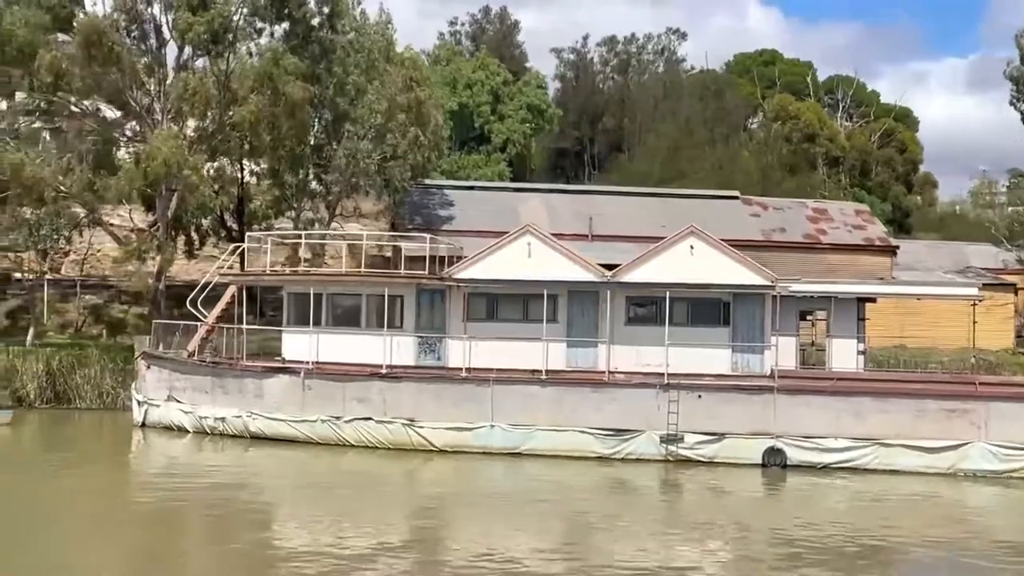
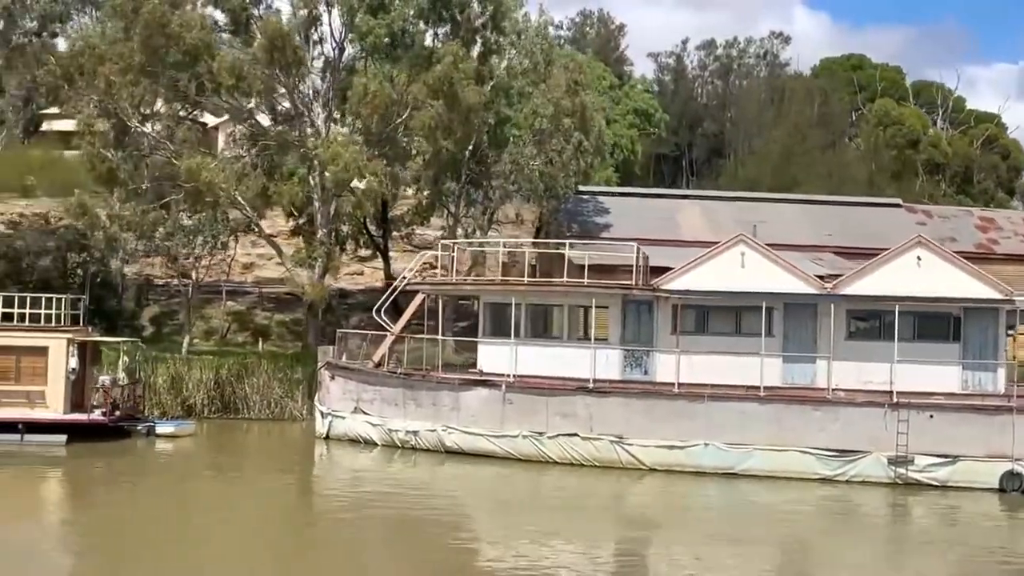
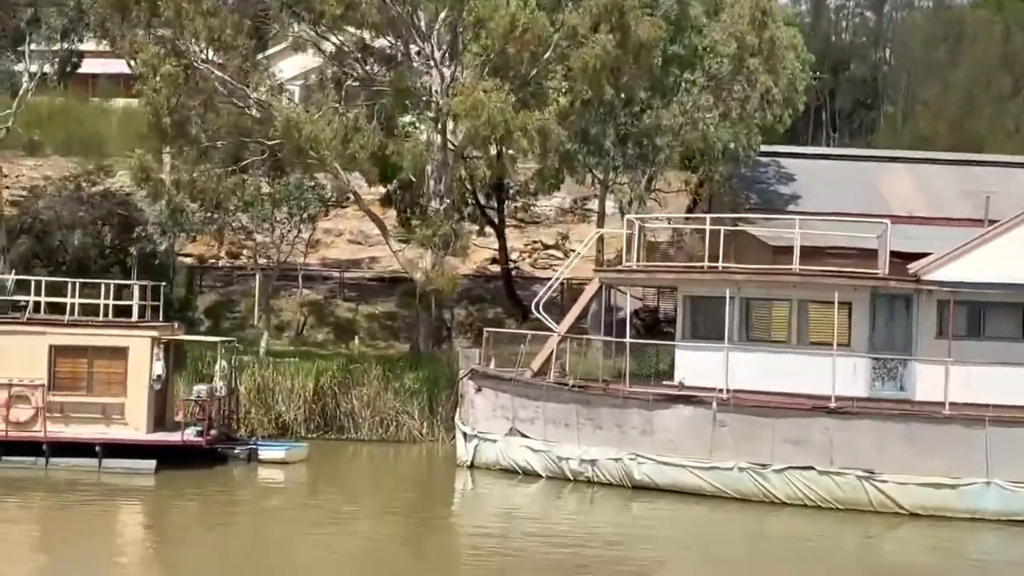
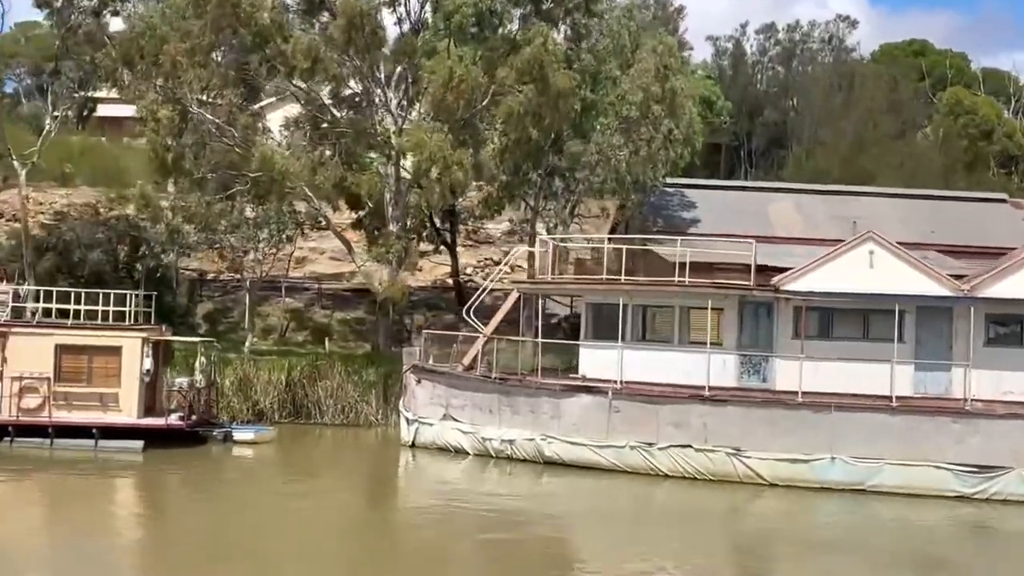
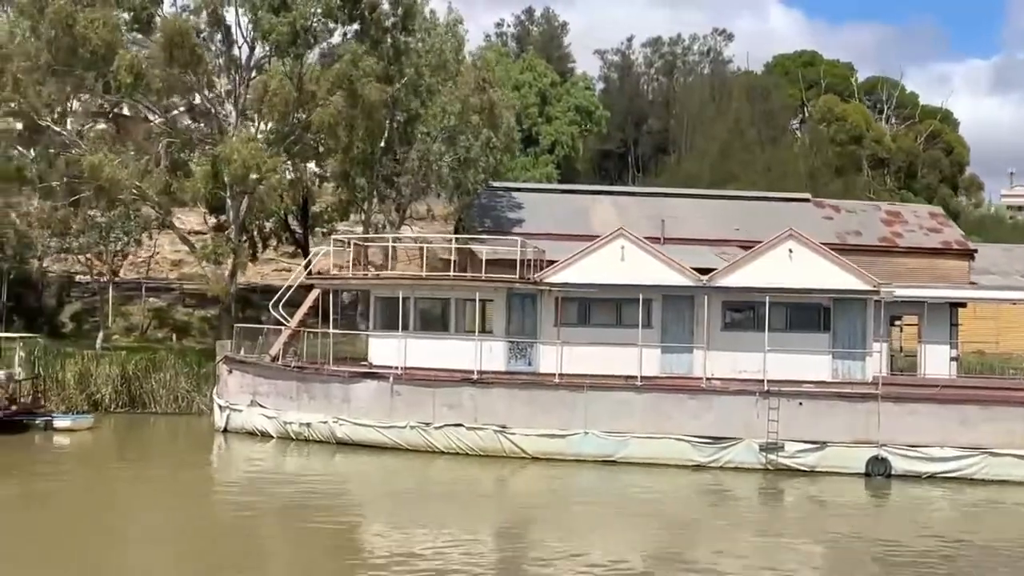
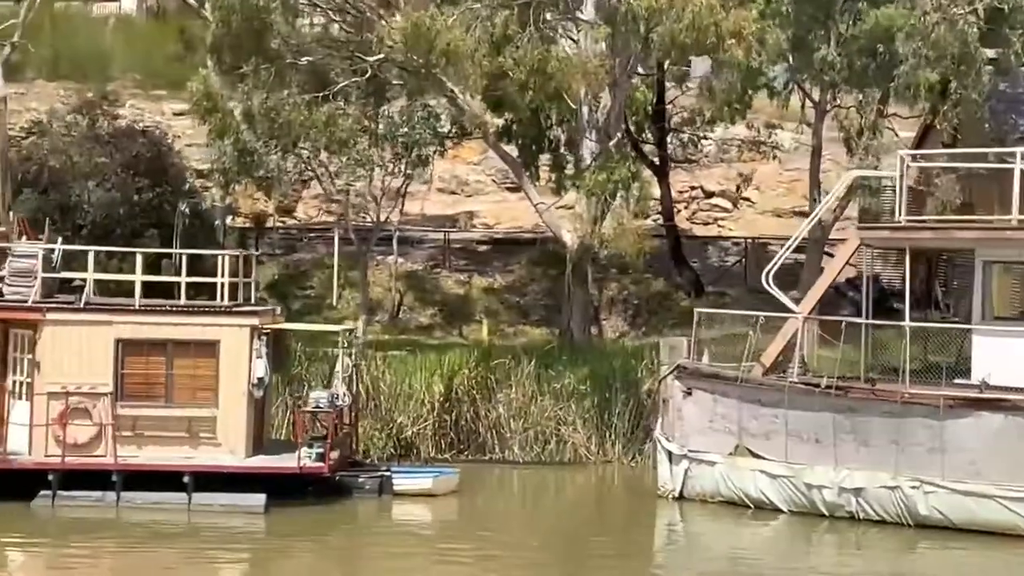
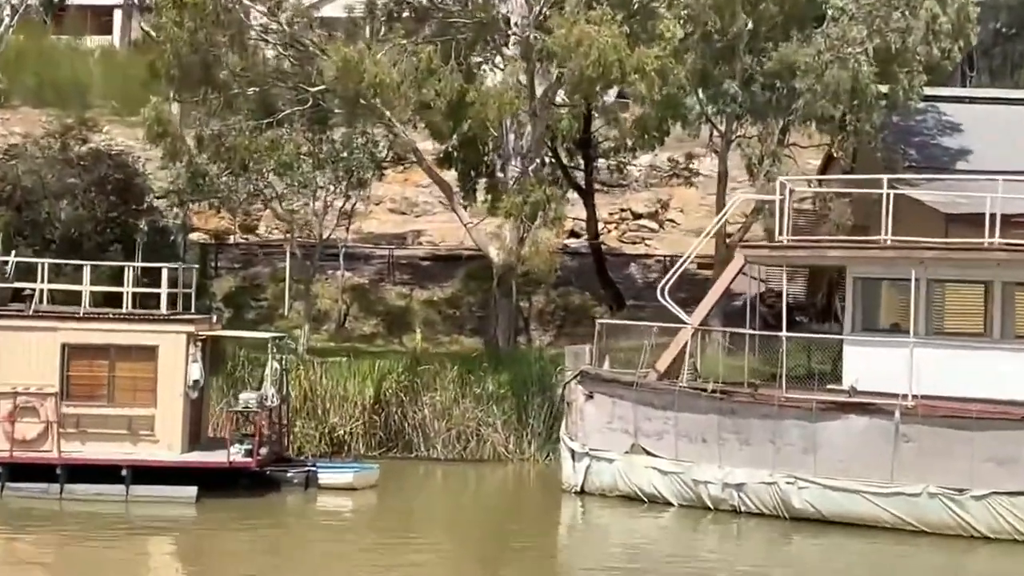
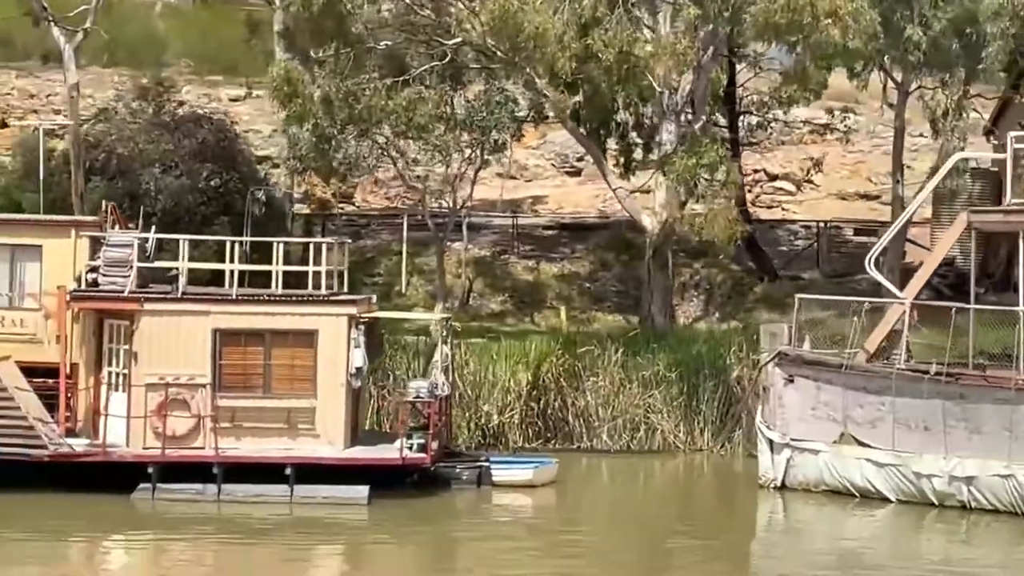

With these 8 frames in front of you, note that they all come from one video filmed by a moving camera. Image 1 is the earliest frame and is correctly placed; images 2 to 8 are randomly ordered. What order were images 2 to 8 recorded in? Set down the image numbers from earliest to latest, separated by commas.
5, 2, 4, 3, 7, 6, 8
